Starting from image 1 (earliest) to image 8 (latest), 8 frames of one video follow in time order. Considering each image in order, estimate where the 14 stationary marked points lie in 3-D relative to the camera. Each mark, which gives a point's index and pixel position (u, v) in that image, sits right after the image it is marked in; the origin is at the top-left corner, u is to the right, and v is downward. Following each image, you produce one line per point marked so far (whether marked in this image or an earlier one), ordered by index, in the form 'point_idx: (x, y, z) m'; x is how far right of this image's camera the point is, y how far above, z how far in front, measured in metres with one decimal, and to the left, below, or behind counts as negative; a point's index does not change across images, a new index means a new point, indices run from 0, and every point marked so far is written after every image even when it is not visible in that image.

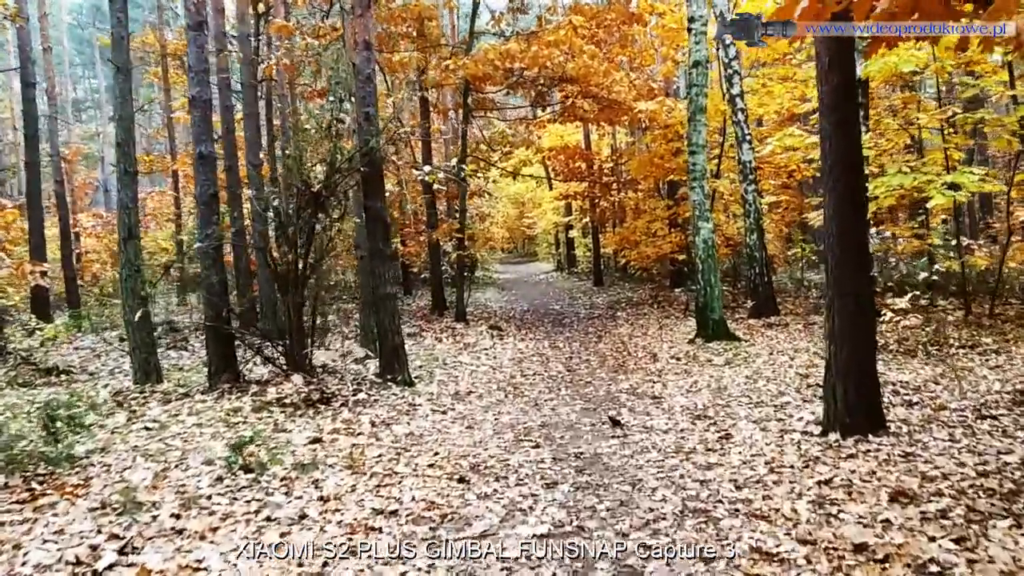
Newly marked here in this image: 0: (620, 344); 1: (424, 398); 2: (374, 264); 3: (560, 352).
0: (+2.0, -1.0, +13.0) m
1: (-1.1, -1.3, +8.6) m
2: (-1.8, +0.3, +9.0) m
3: (+0.8, -1.1, +12.3) m
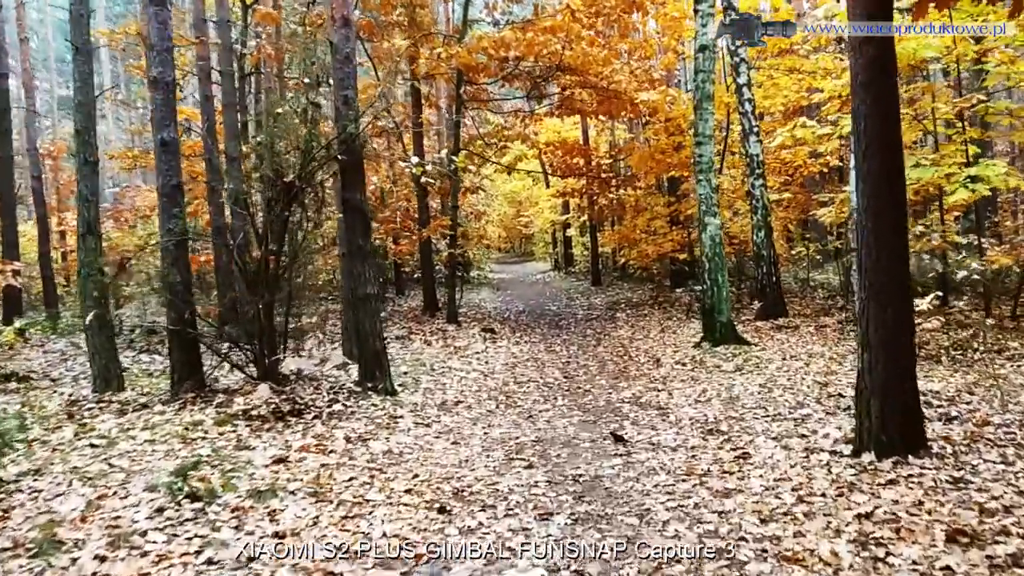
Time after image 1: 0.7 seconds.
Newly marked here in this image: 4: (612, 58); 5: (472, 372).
0: (+1.9, -1.0, +12.3) m
1: (-1.2, -1.3, +7.8) m
2: (-1.9, +0.3, +8.2) m
3: (+0.7, -1.1, +11.5) m
4: (+2.2, +5.1, +15.4) m
5: (-0.6, -1.2, +10.0) m
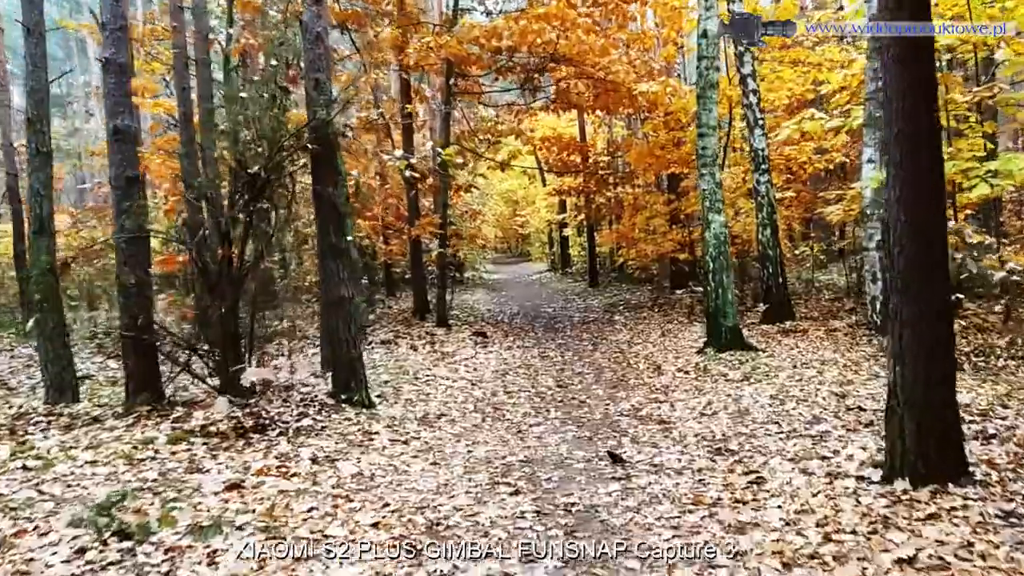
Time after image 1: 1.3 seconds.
0: (+1.7, -1.1, +11.6) m
1: (-1.3, -1.4, +7.1) m
2: (-2.0, +0.3, +7.5) m
3: (+0.6, -1.2, +10.8) m
4: (+2.0, +5.0, +14.7) m
5: (-0.7, -1.2, +9.3) m
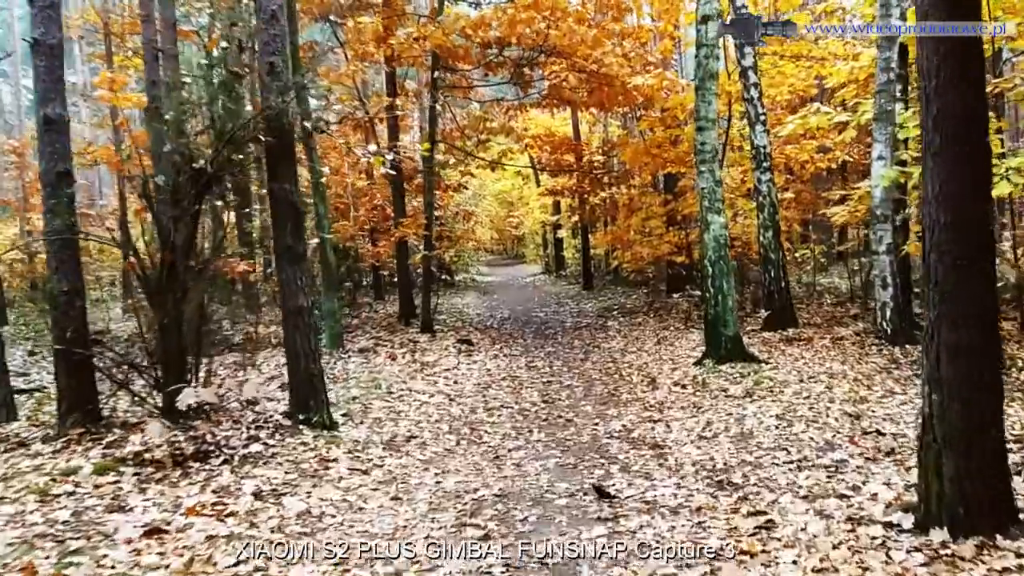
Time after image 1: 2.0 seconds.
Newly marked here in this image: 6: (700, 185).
0: (+1.5, -1.1, +10.8) m
1: (-1.5, -1.4, +6.4) m
2: (-2.2, +0.2, +6.8) m
3: (+0.4, -1.2, +10.1) m
4: (+1.8, +4.9, +14.0) m
5: (-0.9, -1.3, +8.5) m
6: (+2.5, +1.4, +9.4) m
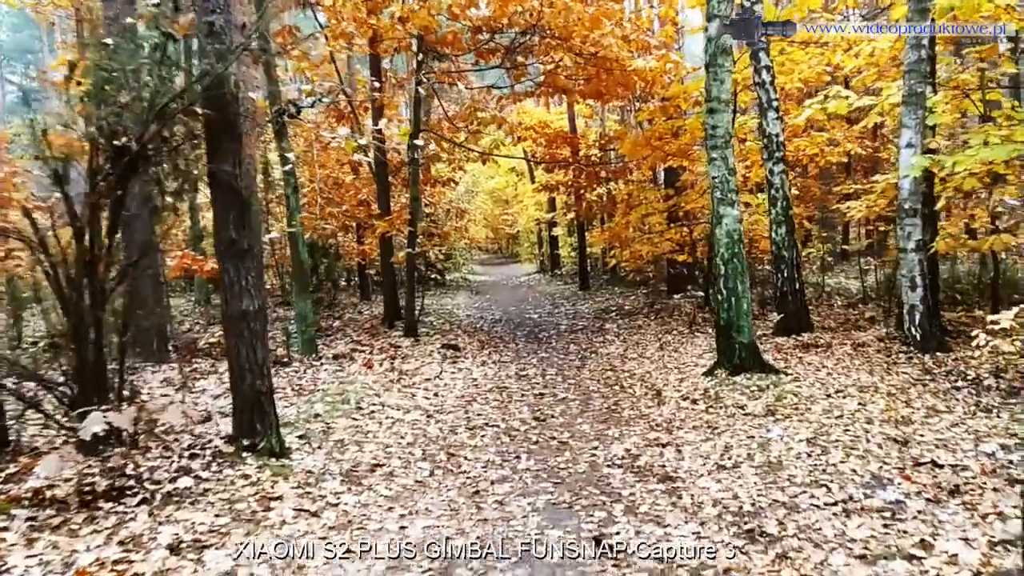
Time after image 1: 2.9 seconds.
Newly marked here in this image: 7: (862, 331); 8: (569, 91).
0: (+1.4, -1.2, +9.8) m
1: (-1.6, -1.5, +5.3) m
2: (-2.3, +0.2, +5.7) m
3: (+0.2, -1.3, +9.0) m
4: (+1.6, +4.9, +13.0) m
5: (-1.1, -1.3, +7.4) m
6: (+2.4, +1.3, +8.3) m
7: (+5.6, -0.7, +11.2) m
8: (+1.1, +3.8, +13.7) m
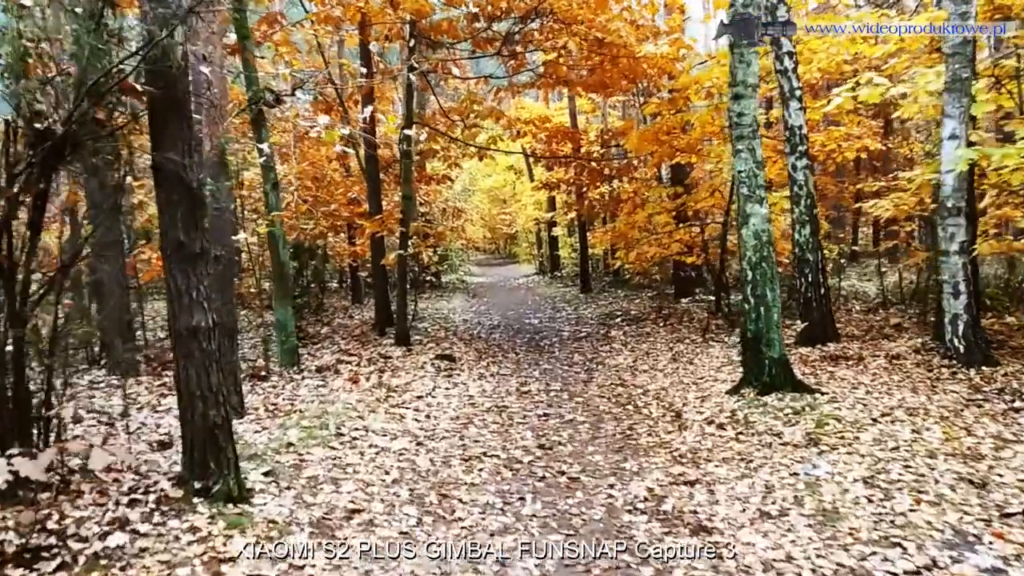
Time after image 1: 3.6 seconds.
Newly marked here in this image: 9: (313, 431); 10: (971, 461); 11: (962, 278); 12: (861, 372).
0: (+1.4, -1.2, +8.9) m
1: (-1.6, -1.5, +4.4) m
2: (-2.3, +0.1, +4.8) m
3: (+0.2, -1.3, +8.1) m
4: (+1.6, +4.9, +12.1) m
5: (-1.1, -1.4, +6.5) m
6: (+2.4, +1.3, +7.4) m
7: (+5.6, -0.8, +10.3) m
8: (+1.1, +3.8, +12.8) m
9: (-1.8, -1.3, +6.5) m
10: (+3.4, -1.3, +5.2) m
11: (+5.4, +0.1, +8.4) m
12: (+4.2, -1.0, +8.4) m
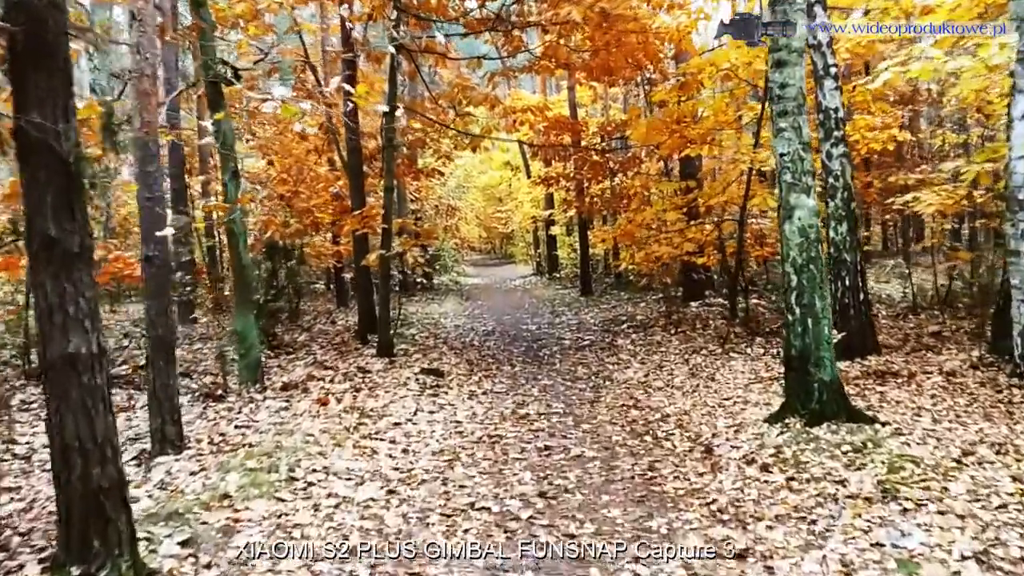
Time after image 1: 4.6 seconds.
0: (+1.3, -1.3, +7.6) m
1: (-1.6, -1.6, +3.1) m
2: (-2.3, +0.1, +3.5) m
3: (+0.2, -1.4, +6.9) m
4: (+1.6, +4.8, +10.8) m
5: (-1.1, -1.5, +5.3) m
6: (+2.3, +1.2, +6.2) m
7: (+5.5, -0.8, +9.1) m
8: (+1.0, +3.7, +11.6) m
9: (-1.9, -1.4, +5.2) m
10: (+3.3, -1.3, +3.9) m
11: (+5.3, +0.1, +7.2) m
12: (+4.1, -1.1, +7.2) m
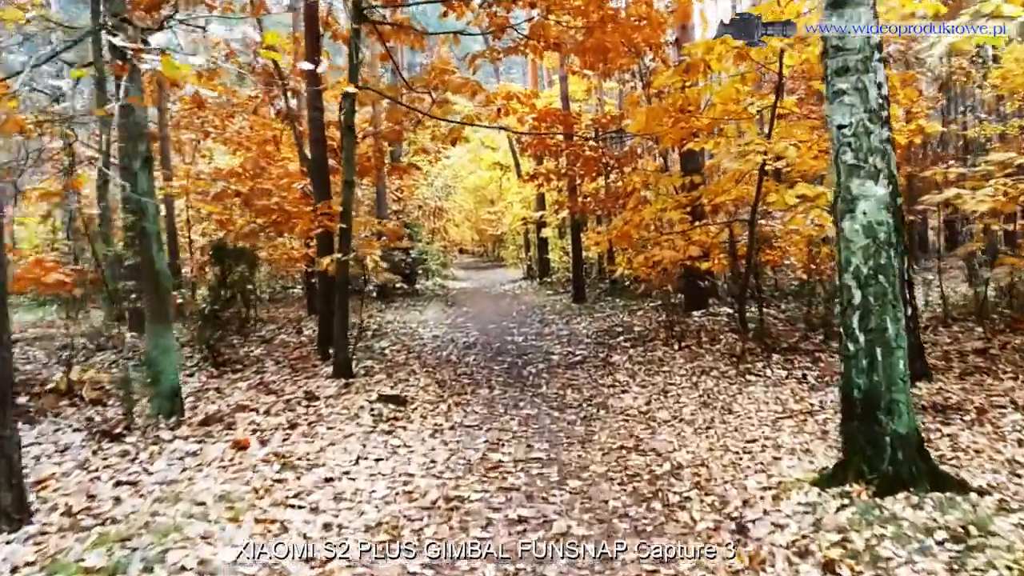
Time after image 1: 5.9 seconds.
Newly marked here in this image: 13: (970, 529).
0: (+1.1, -1.4, +6.0) m
1: (-1.9, -1.7, +1.5) m
2: (-2.6, 0.0, +1.9) m
3: (-0.1, -1.5, +5.2) m
4: (+1.3, +4.7, +9.2) m
5: (-1.3, -1.6, +3.6) m
6: (+2.1, +1.1, +4.6) m
7: (+5.2, -1.0, +7.5) m
8: (+0.7, +3.6, +10.0) m
9: (-2.1, -1.5, +3.6) m
10: (+3.1, -1.4, +2.3) m
11: (+5.1, -0.1, +5.6) m
12: (+3.9, -1.2, +5.6) m
13: (+2.5, -1.3, +3.8) m
